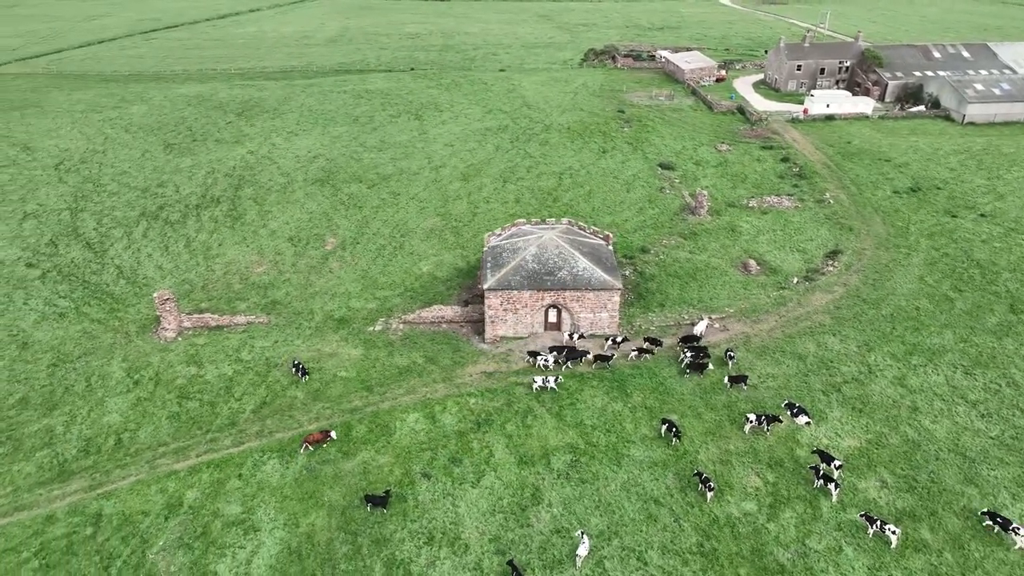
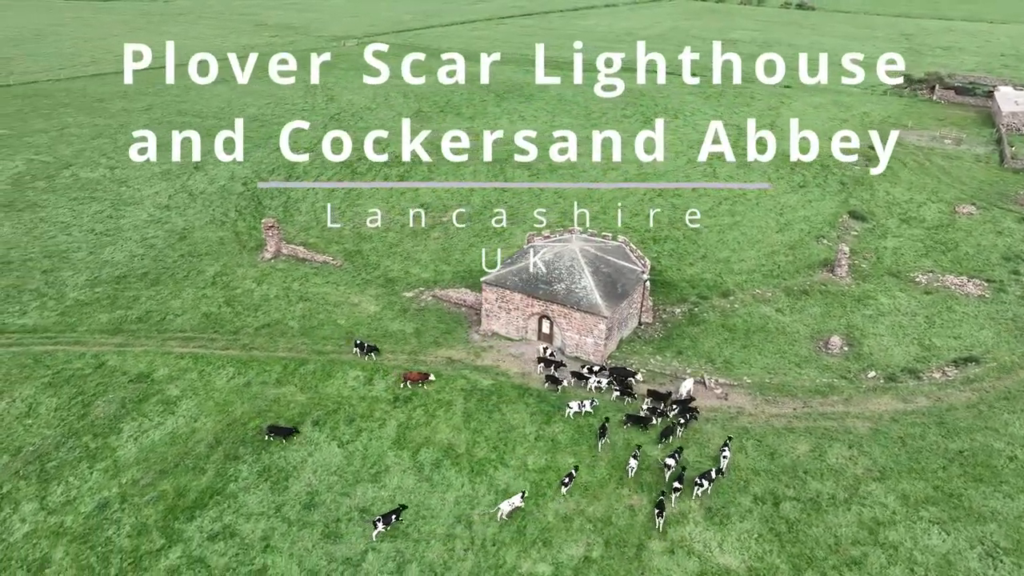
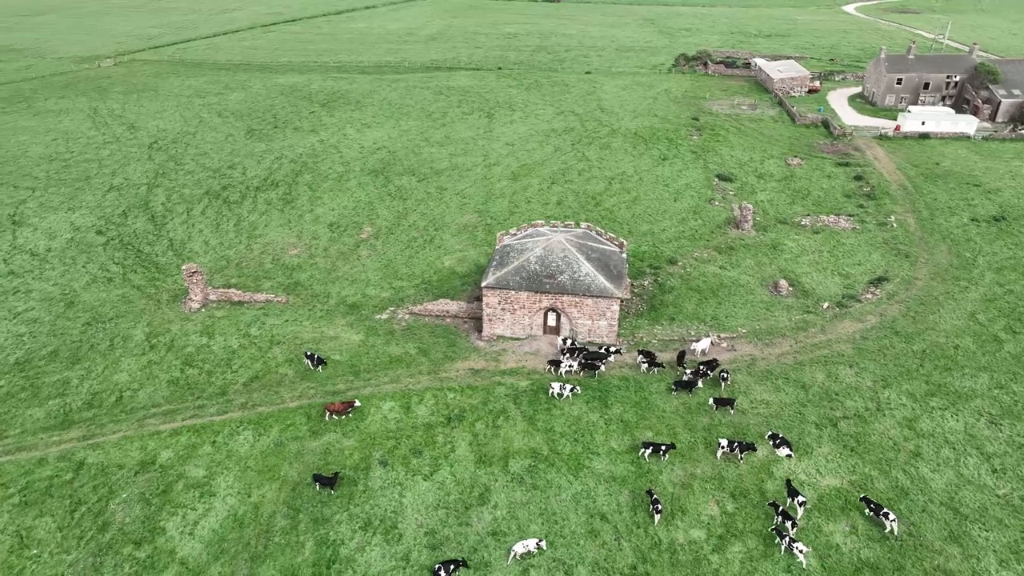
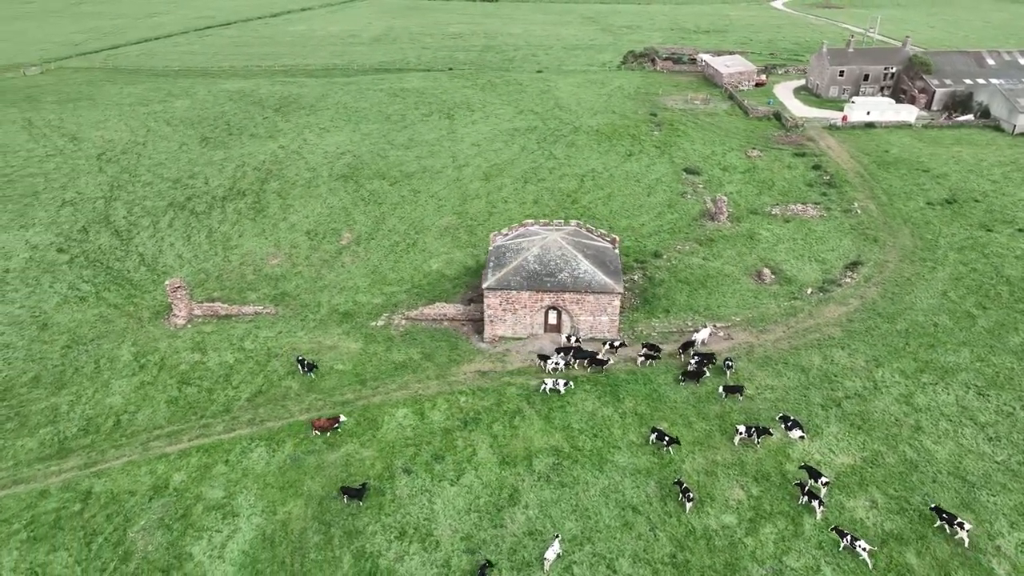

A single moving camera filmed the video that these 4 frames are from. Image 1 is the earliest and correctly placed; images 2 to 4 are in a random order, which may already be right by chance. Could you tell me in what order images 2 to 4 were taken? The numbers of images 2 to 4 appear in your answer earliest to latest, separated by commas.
4, 3, 2
